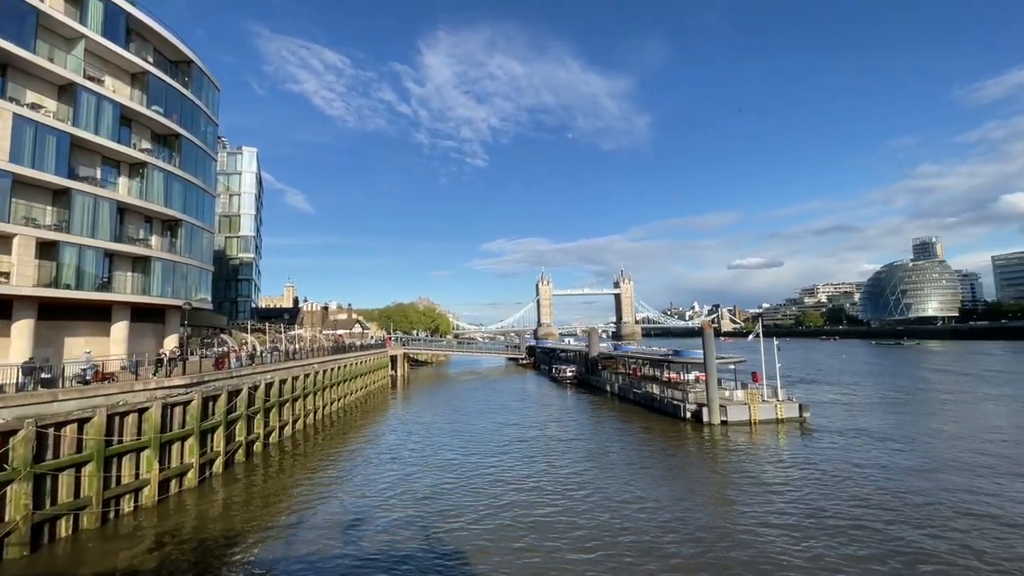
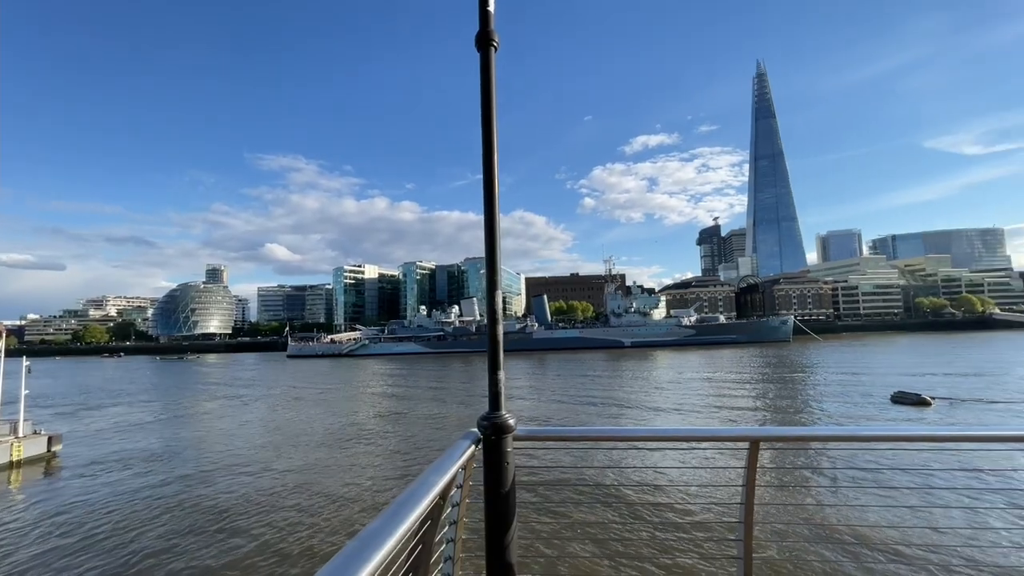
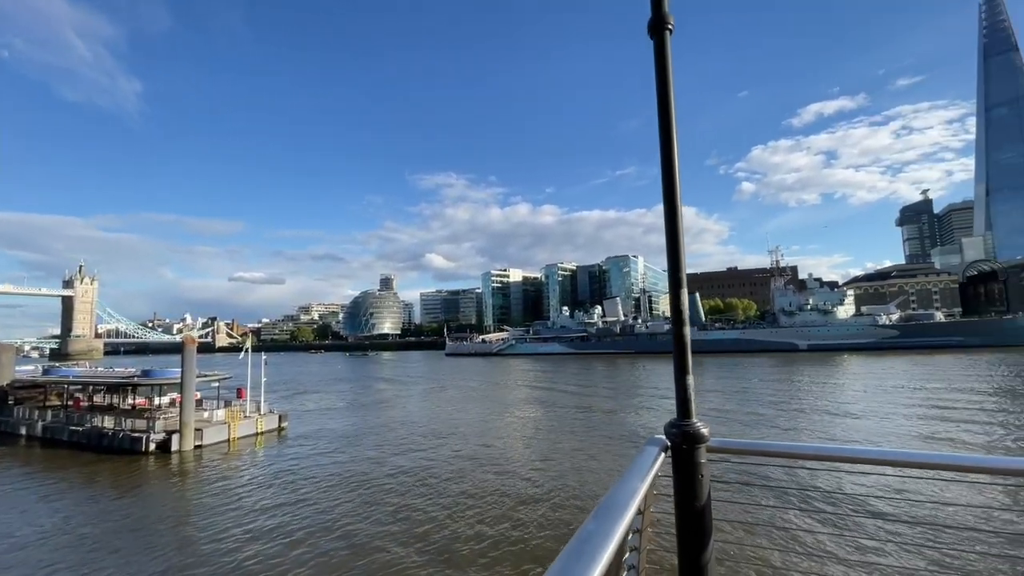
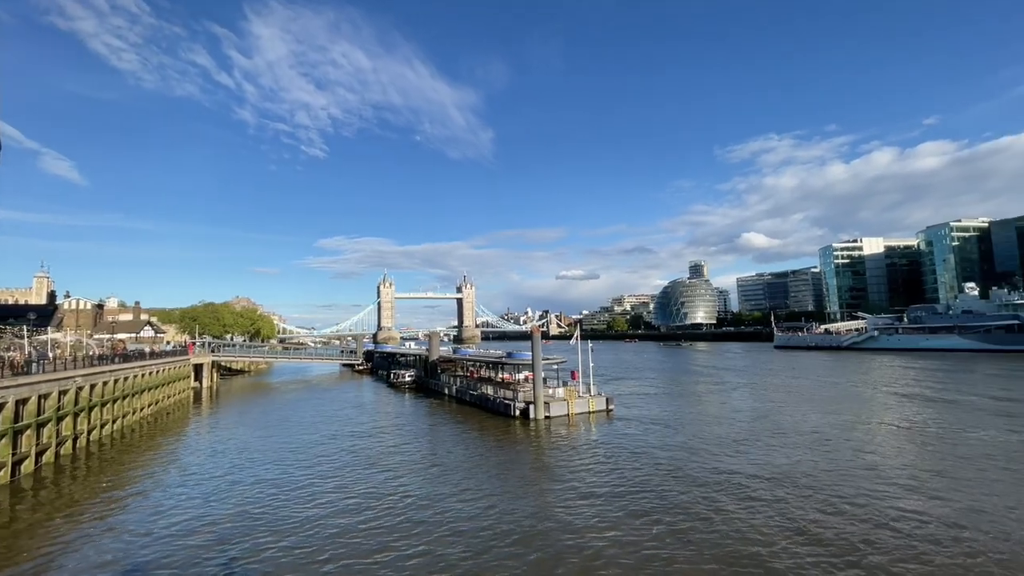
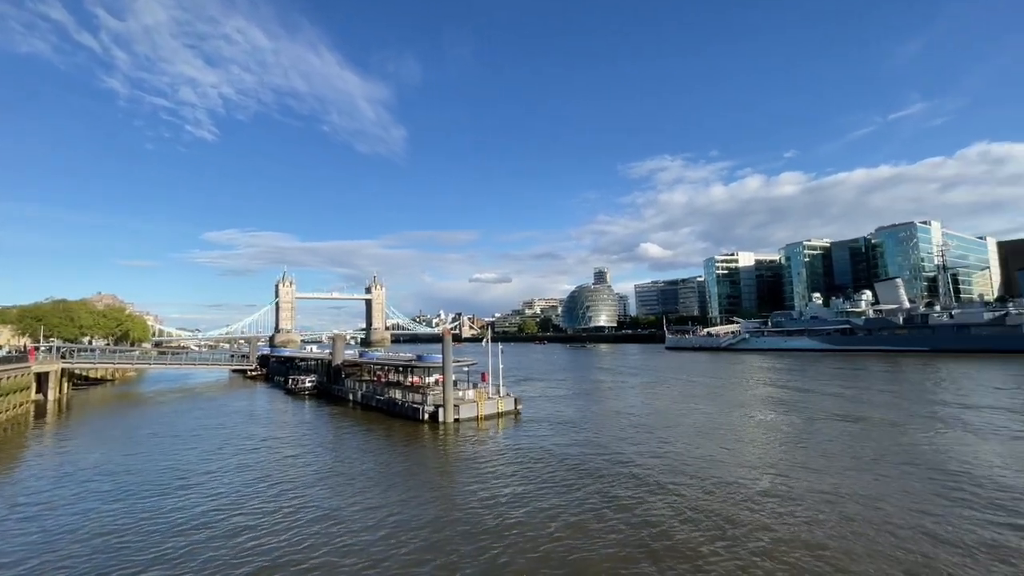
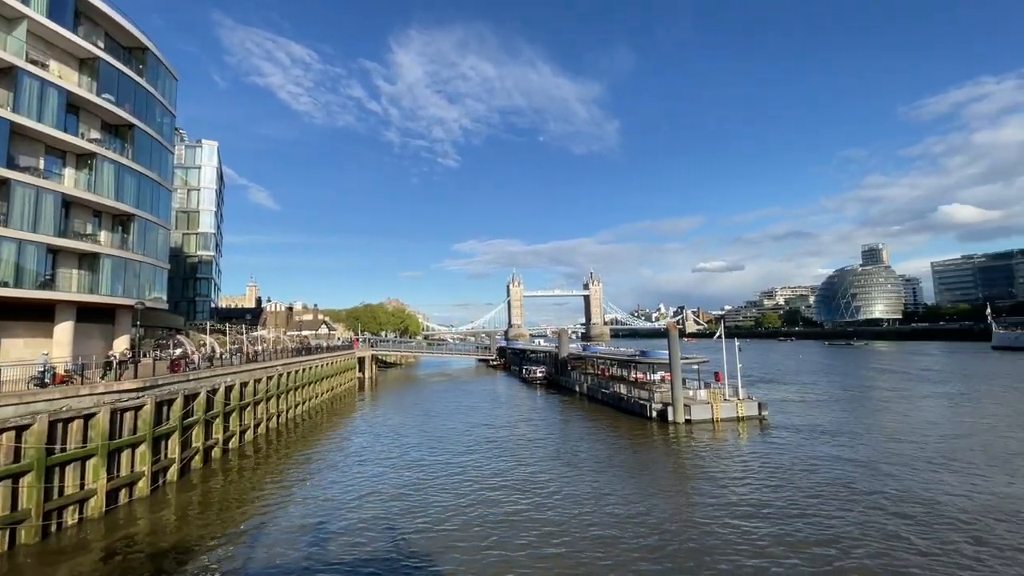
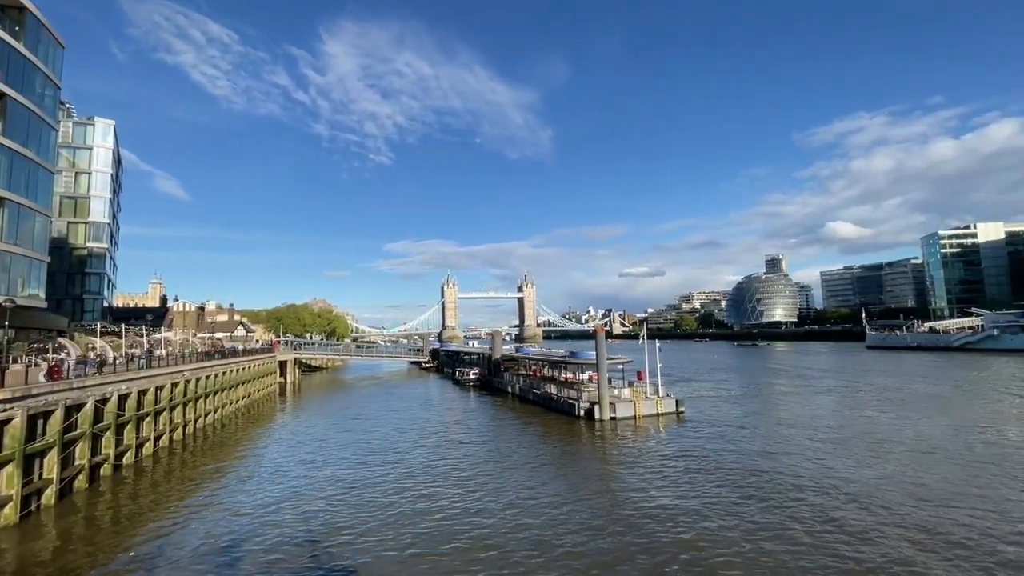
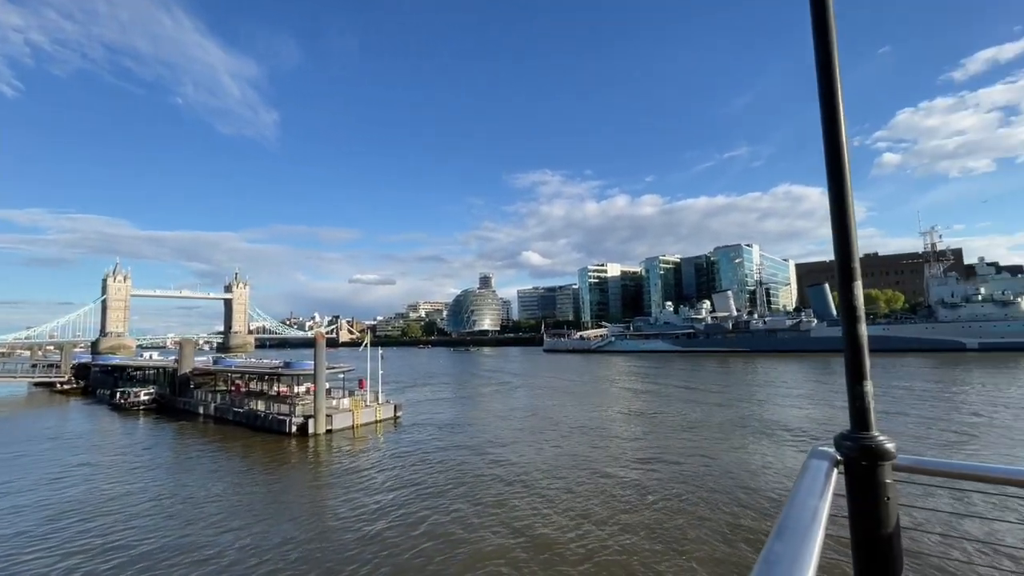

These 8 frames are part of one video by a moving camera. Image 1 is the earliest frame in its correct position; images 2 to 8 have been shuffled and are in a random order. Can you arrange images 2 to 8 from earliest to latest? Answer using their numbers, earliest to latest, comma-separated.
6, 7, 4, 5, 8, 3, 2
